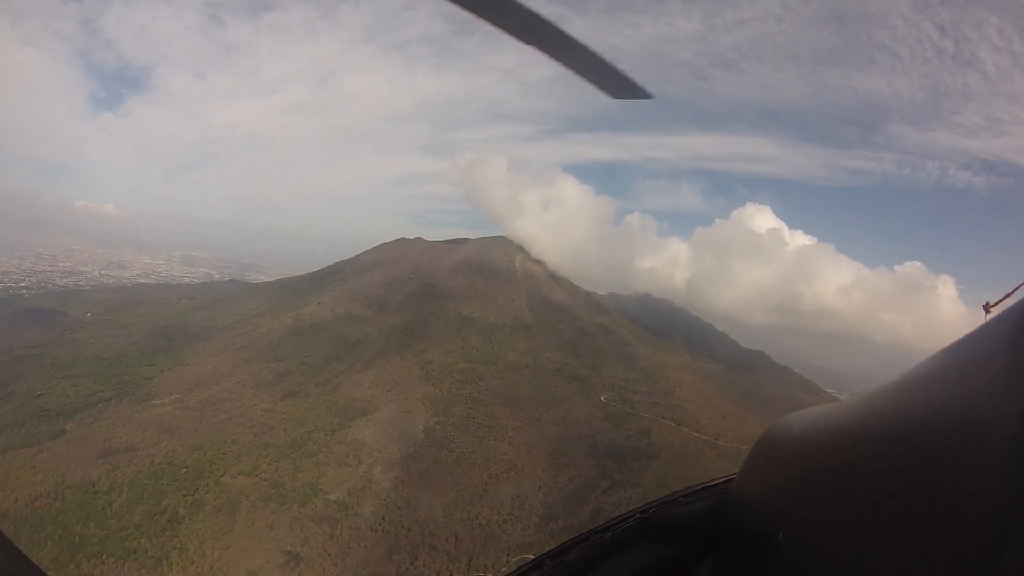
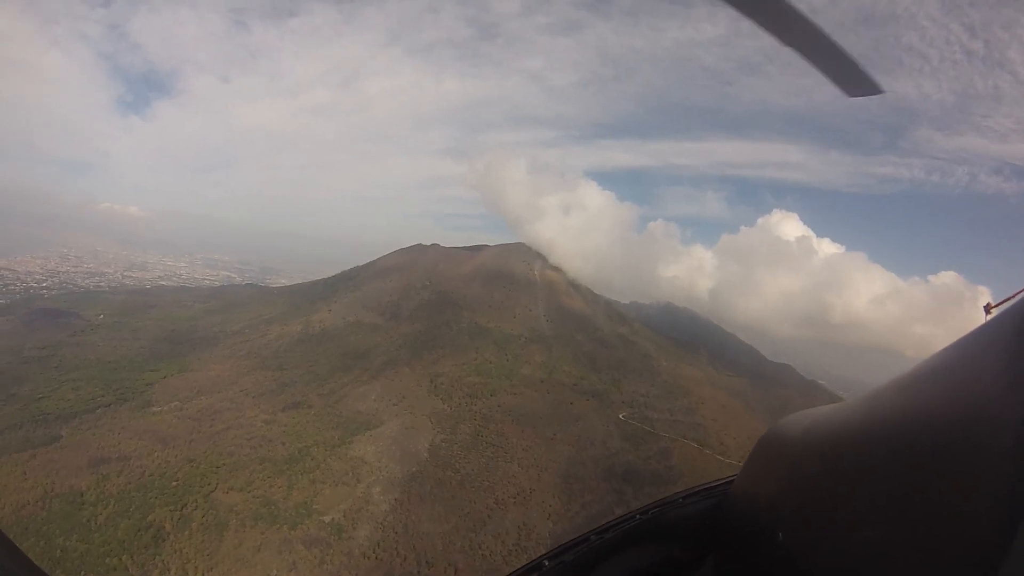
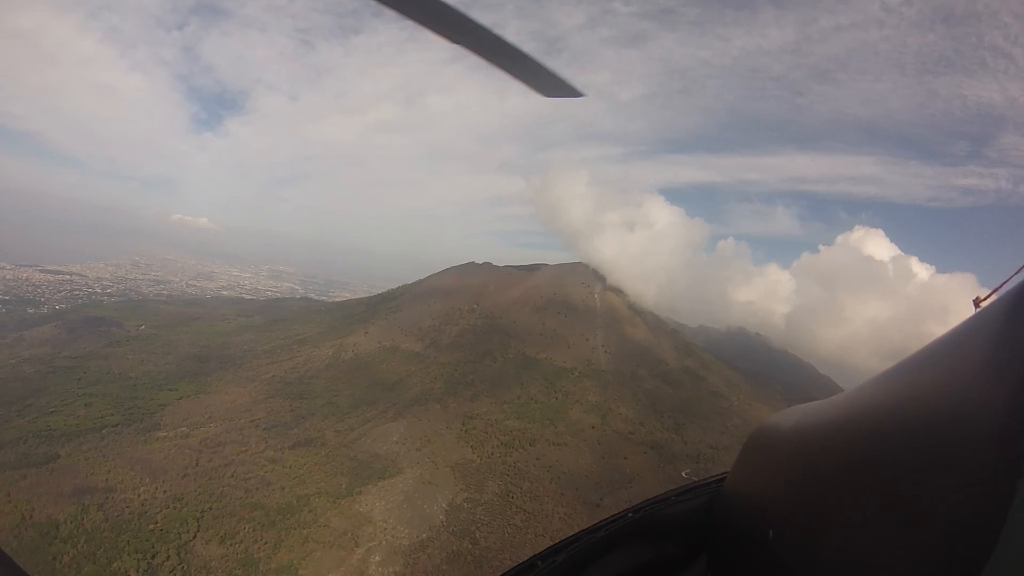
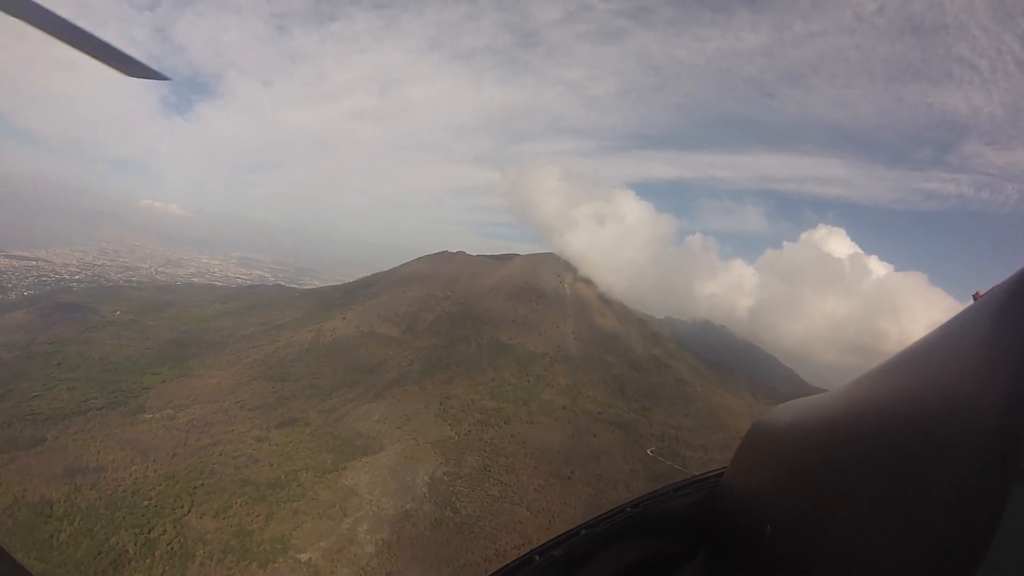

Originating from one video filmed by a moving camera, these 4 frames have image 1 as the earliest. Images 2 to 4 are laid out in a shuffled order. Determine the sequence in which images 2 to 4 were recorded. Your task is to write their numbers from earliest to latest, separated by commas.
2, 4, 3
